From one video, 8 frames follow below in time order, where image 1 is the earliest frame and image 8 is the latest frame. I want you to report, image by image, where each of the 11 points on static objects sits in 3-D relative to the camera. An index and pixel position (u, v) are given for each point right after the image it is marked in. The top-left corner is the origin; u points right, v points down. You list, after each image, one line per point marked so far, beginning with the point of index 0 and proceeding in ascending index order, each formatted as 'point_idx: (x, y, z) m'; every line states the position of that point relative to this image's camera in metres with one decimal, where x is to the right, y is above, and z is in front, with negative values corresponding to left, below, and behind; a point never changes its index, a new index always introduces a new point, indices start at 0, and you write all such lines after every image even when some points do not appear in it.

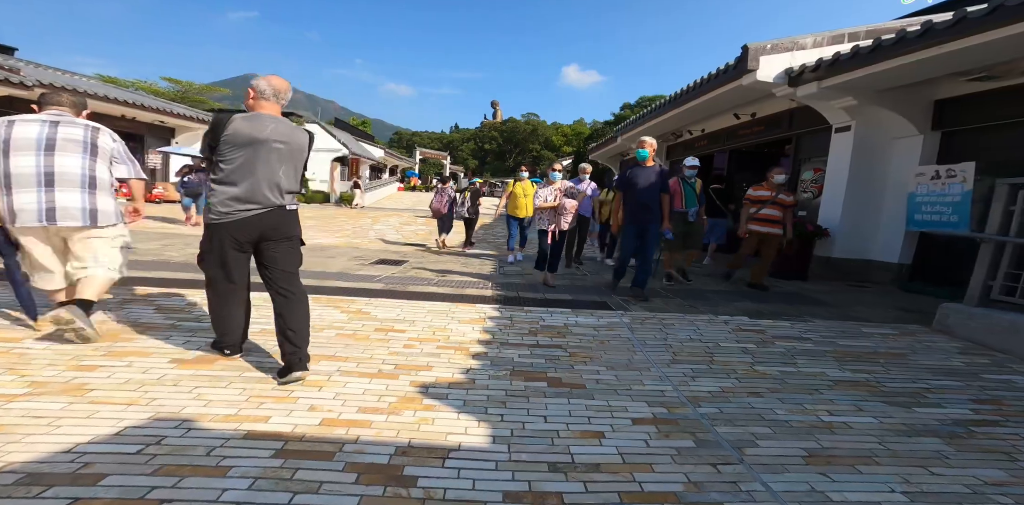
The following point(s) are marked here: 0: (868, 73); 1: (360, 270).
0: (+4.6, +2.3, +5.8) m
1: (-2.2, -0.2, +6.4) m
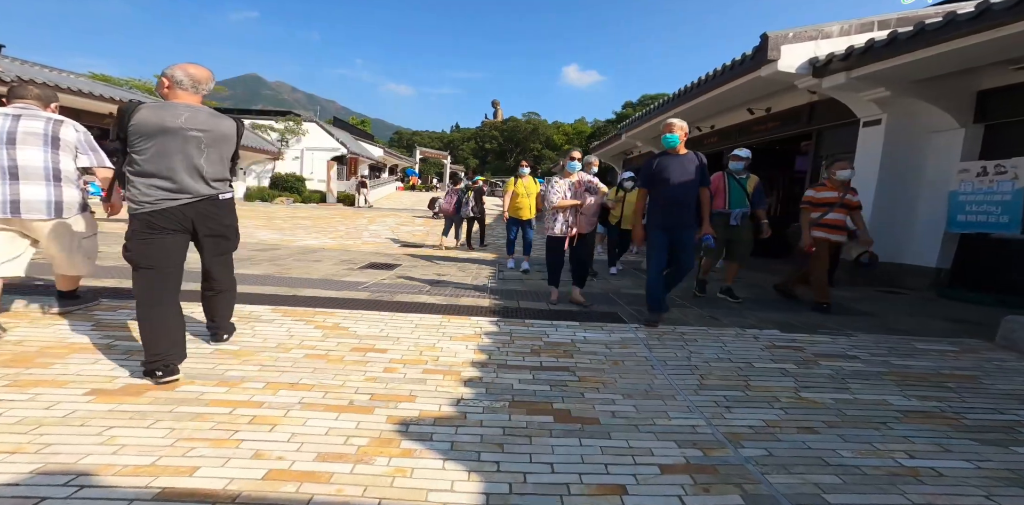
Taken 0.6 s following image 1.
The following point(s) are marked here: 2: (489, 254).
0: (+4.6, +2.2, +5.2) m
1: (-2.2, -0.3, +5.8) m
2: (-0.5, -0.1, +8.3) m
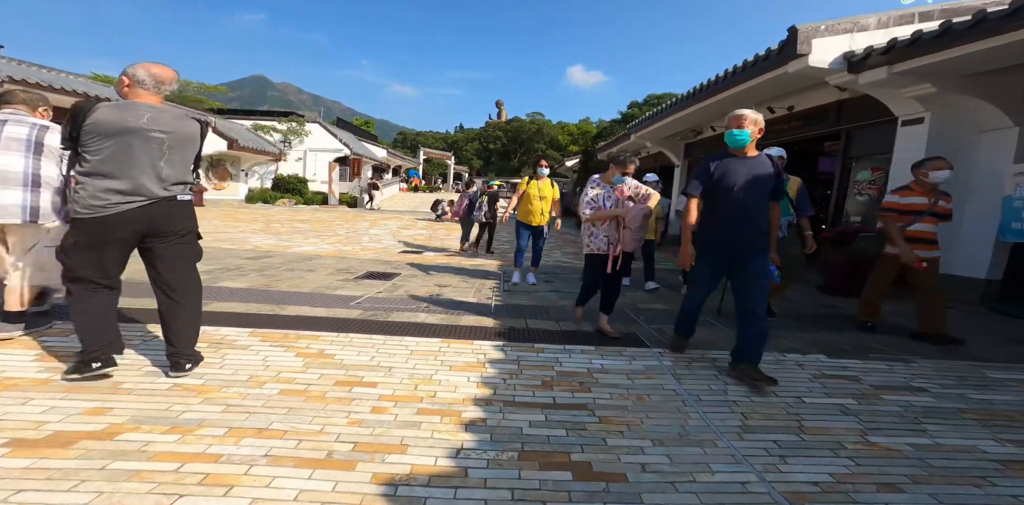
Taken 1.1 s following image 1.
0: (+4.7, +2.1, +4.7) m
1: (-2.1, -0.4, +5.4) m
2: (-0.4, -0.2, +7.8) m
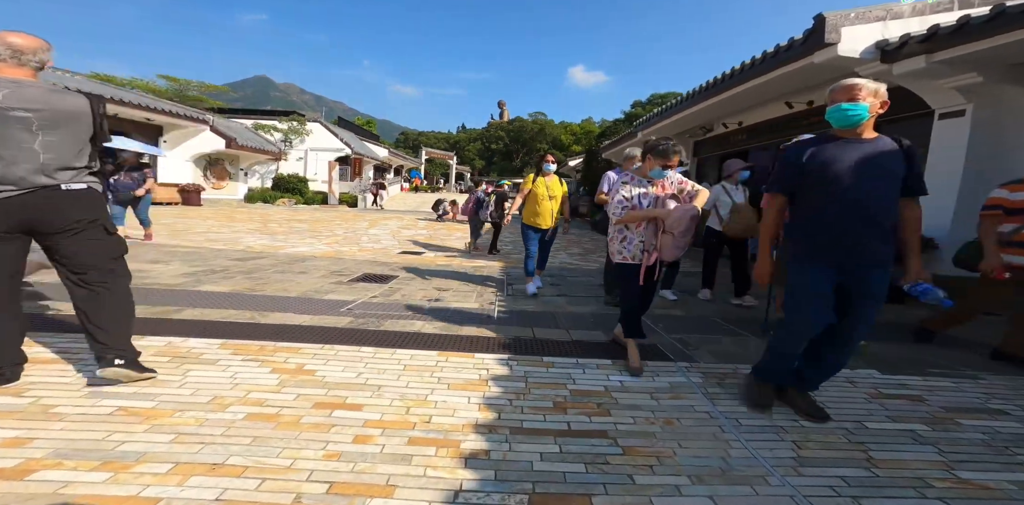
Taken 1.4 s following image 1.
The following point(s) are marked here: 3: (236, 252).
0: (+4.7, +2.1, +4.2) m
1: (-2.0, -0.4, +4.9) m
2: (-0.3, -0.2, +7.4) m
3: (-4.4, 0.0, +7.2) m
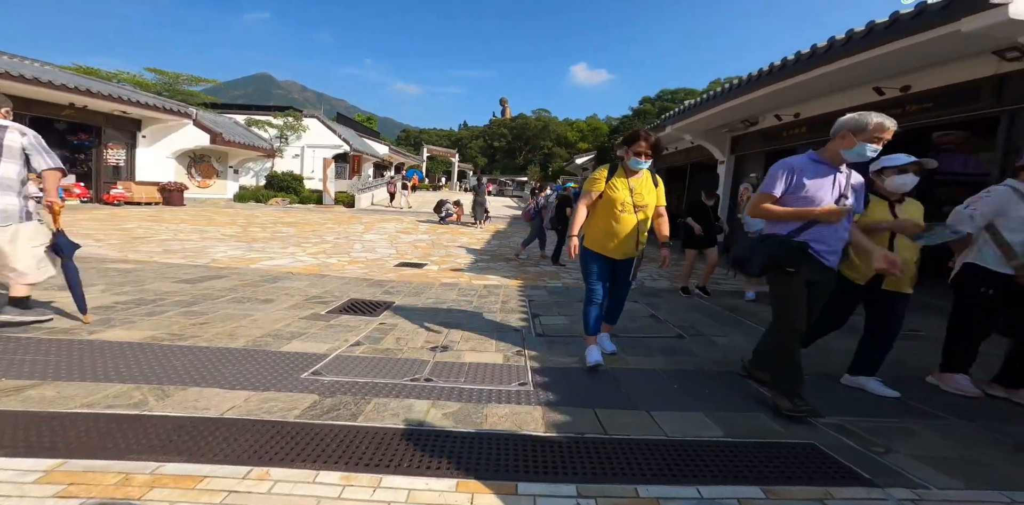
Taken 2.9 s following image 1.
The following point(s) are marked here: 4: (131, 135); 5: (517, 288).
0: (+5.1, +1.8, +2.8) m
1: (-1.7, -0.6, +3.5) m
2: (0.0, -0.4, +6.0) m
3: (-4.1, -0.2, +5.7) m
4: (-13.7, +4.3, +16.1) m
5: (+0.1, -0.4, +5.8) m
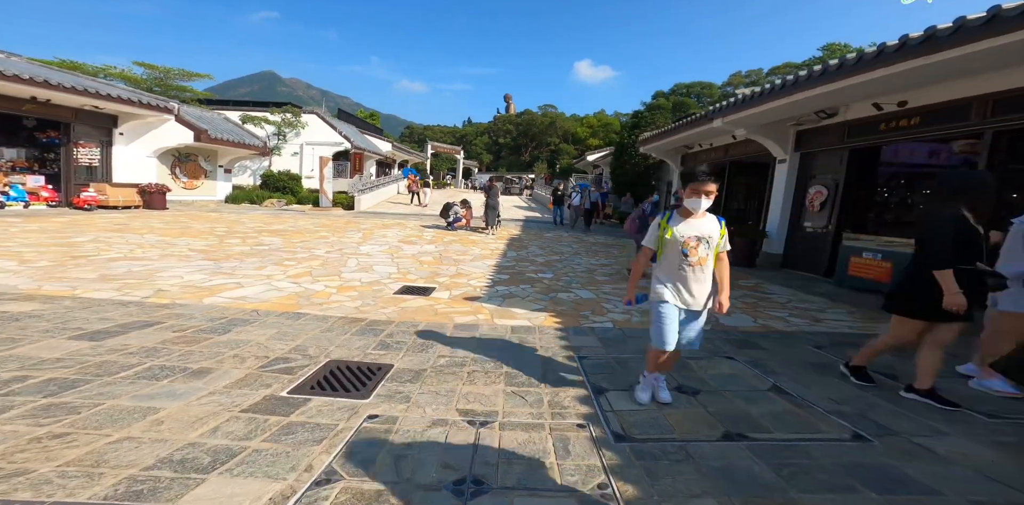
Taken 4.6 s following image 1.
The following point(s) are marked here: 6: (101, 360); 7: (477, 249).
0: (+5.4, +1.5, +1.3) m
1: (-1.4, -1.0, +2.1) m
2: (+0.4, -0.7, +4.5) m
3: (-3.7, -0.5, +4.3) m
4: (-13.3, +4.0, +14.7) m
5: (+0.5, -0.7, +4.4) m
6: (-2.7, -0.7, +2.9) m
7: (-0.7, 0.0, +9.4) m
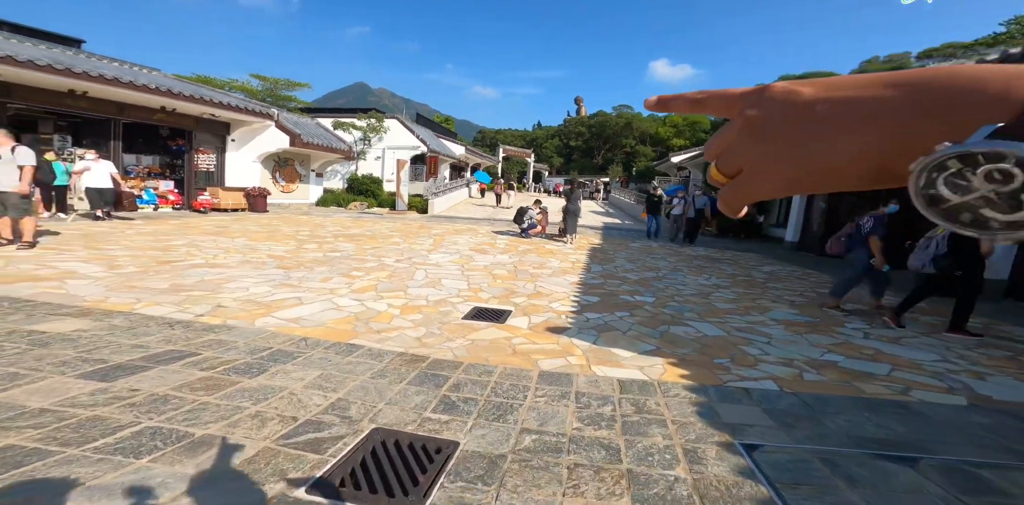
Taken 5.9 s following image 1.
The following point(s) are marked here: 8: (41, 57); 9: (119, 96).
0: (+5.6, +1.3, -0.8) m
1: (-1.0, -1.1, +1.2) m
2: (+1.2, -0.9, +3.3) m
3: (-2.9, -0.6, +3.8) m
4: (-10.4, +4.0, +15.8) m
5: (+1.2, -0.9, +3.1) m
6: (-2.1, -0.8, +2.3) m
7: (+1.0, -0.2, +8.3) m
8: (-10.7, +4.5, +10.2) m
9: (-10.5, +4.2, +11.9) m
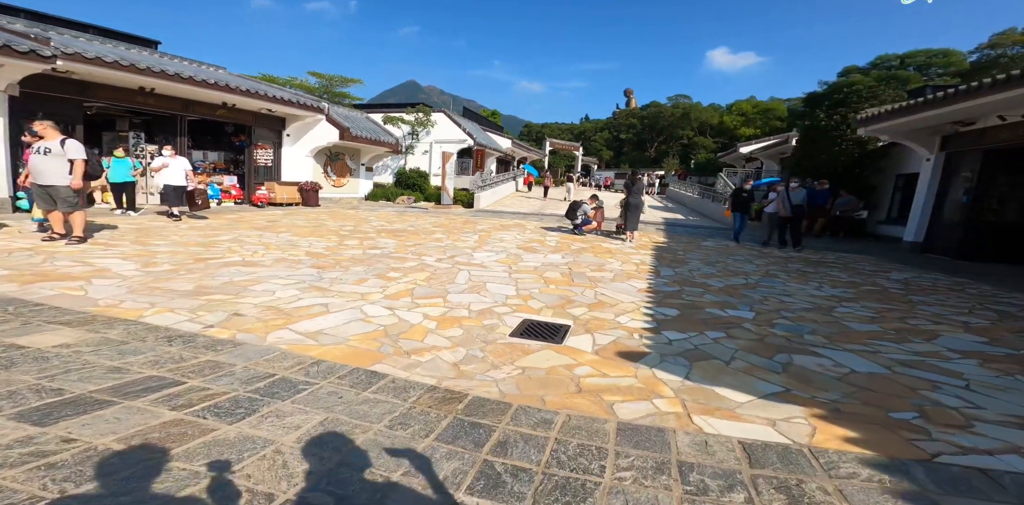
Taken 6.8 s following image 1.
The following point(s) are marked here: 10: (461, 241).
0: (+5.5, +1.1, -2.3) m
1: (-0.8, -1.2, +0.4) m
2: (+1.6, -1.0, +2.2) m
3: (-2.5, -0.6, +3.2) m
4: (-8.5, +4.2, +15.9) m
5: (+1.6, -1.0, +2.1) m
6: (-1.8, -0.9, +1.6) m
7: (+1.9, -0.2, +7.3) m
8: (-9.4, +4.6, +10.4) m
9: (-9.0, +4.3, +12.1) m
10: (-0.8, +0.2, +8.6) m
